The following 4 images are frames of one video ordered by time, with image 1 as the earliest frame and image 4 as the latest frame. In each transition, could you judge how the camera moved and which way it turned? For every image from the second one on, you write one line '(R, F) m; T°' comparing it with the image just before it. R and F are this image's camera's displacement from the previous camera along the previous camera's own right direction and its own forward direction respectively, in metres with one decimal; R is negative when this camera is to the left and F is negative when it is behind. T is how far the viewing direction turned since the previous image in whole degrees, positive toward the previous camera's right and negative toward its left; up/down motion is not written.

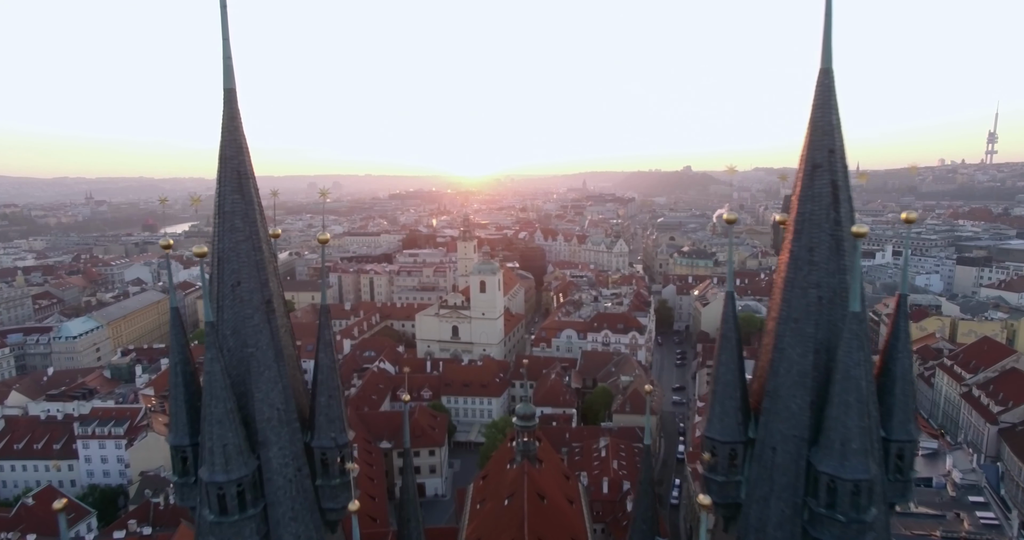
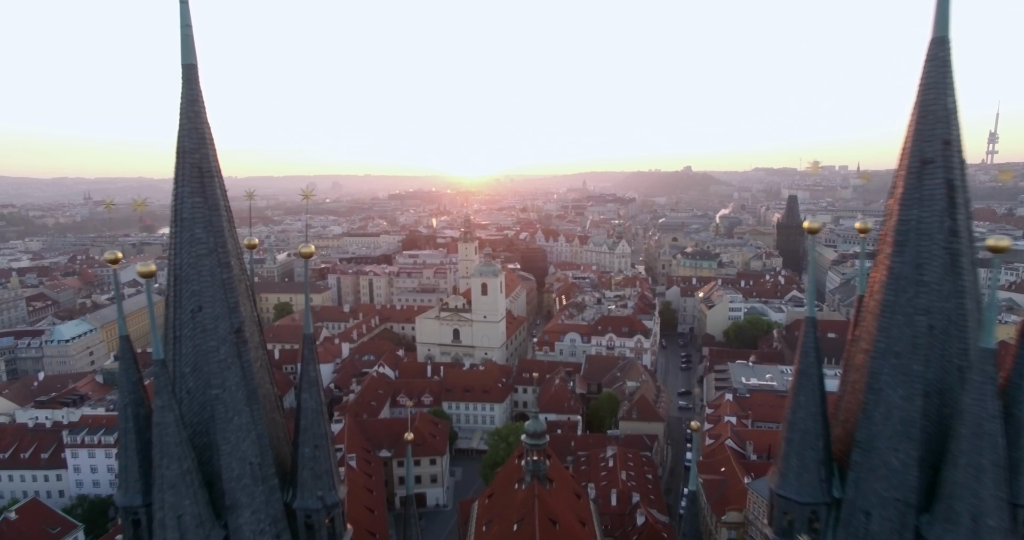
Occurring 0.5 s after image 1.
(-0.2, +1.2) m; 0°
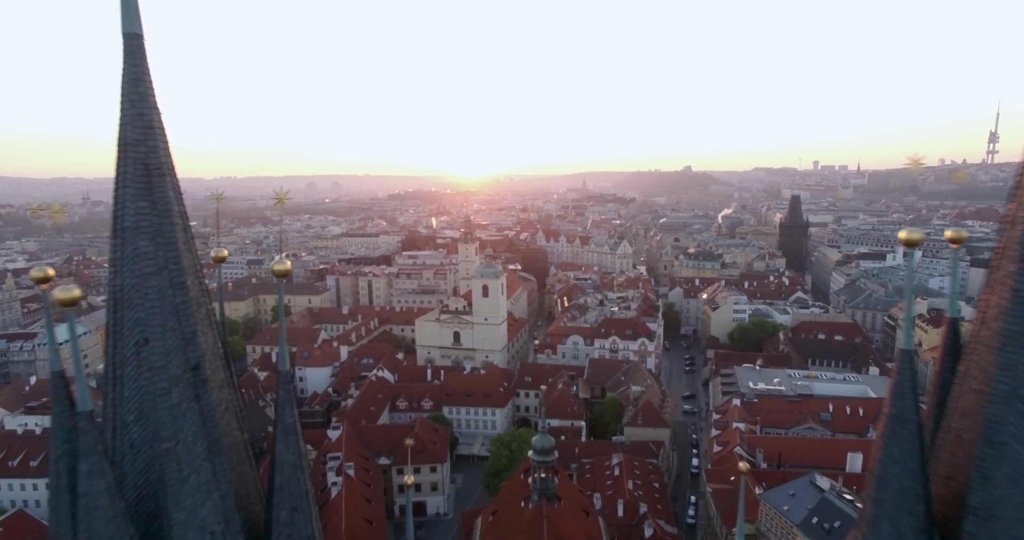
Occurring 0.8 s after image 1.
(-0.2, +1.0) m; 0°
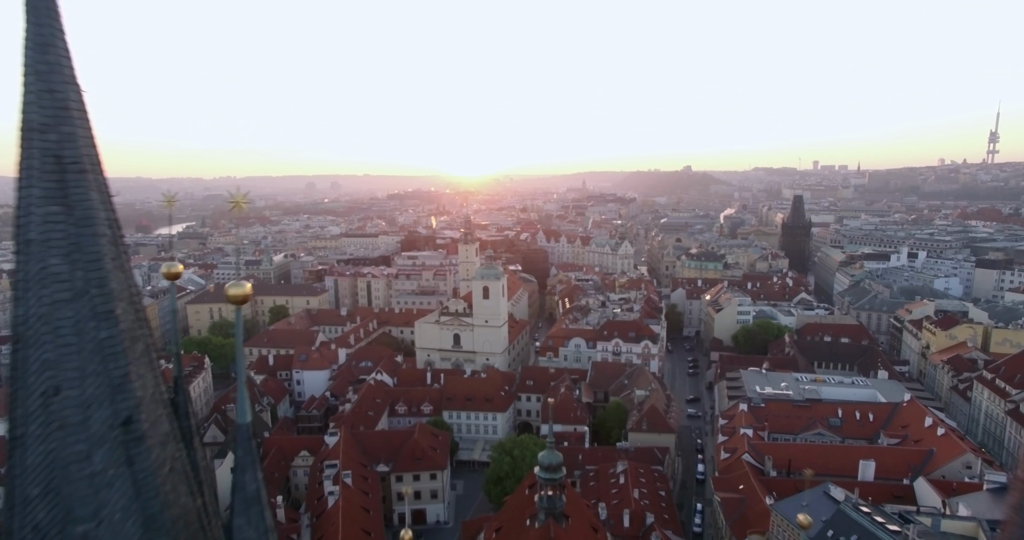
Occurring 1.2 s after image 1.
(-0.1, +0.9) m; 0°
